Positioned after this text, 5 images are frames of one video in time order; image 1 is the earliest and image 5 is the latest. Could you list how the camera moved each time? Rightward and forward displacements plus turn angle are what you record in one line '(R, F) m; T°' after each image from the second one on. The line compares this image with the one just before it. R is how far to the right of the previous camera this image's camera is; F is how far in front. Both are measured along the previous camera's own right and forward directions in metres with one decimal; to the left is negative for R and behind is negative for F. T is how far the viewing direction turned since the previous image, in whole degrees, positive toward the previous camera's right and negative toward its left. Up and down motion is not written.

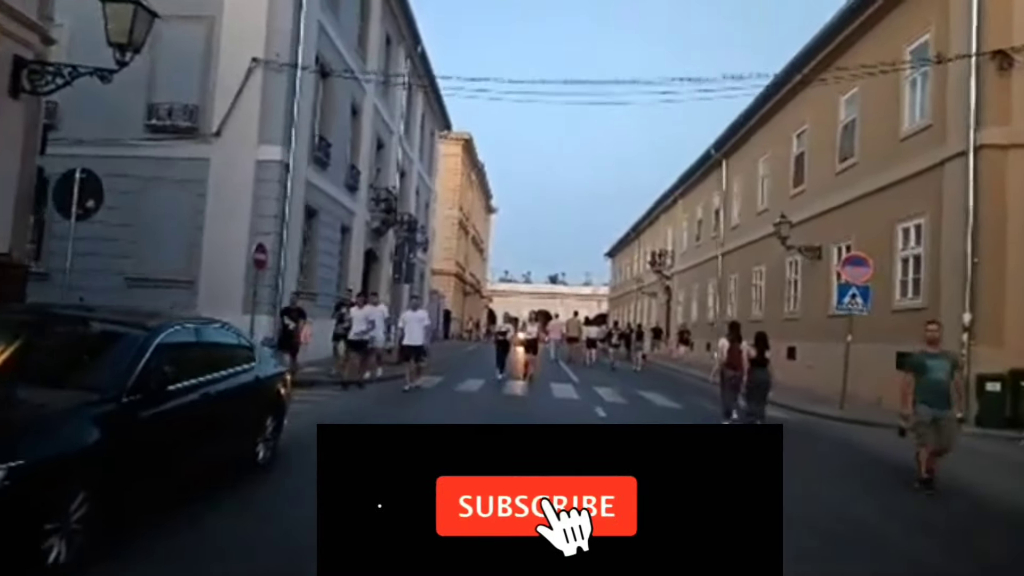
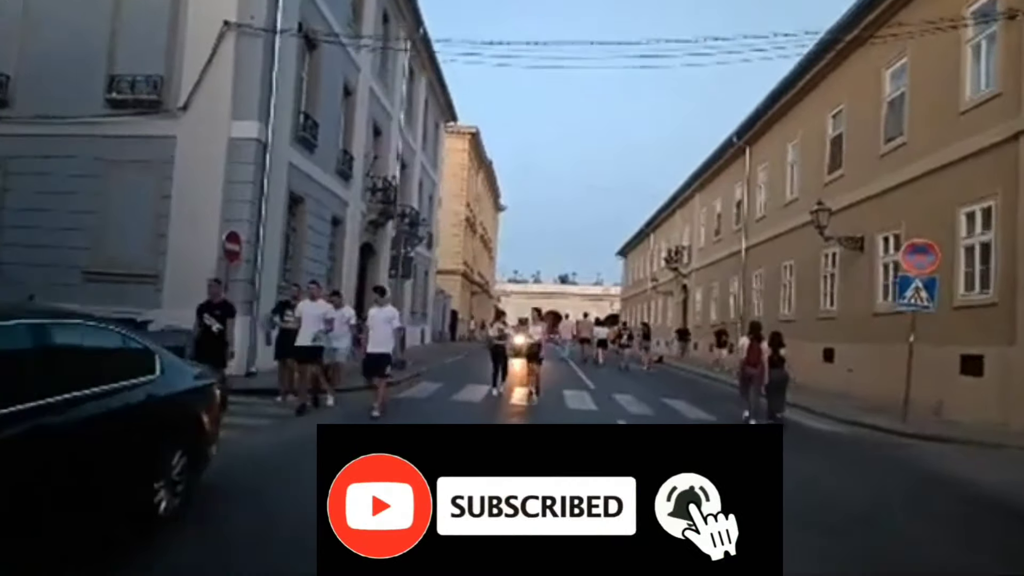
(0.0, +2.4) m; -1°
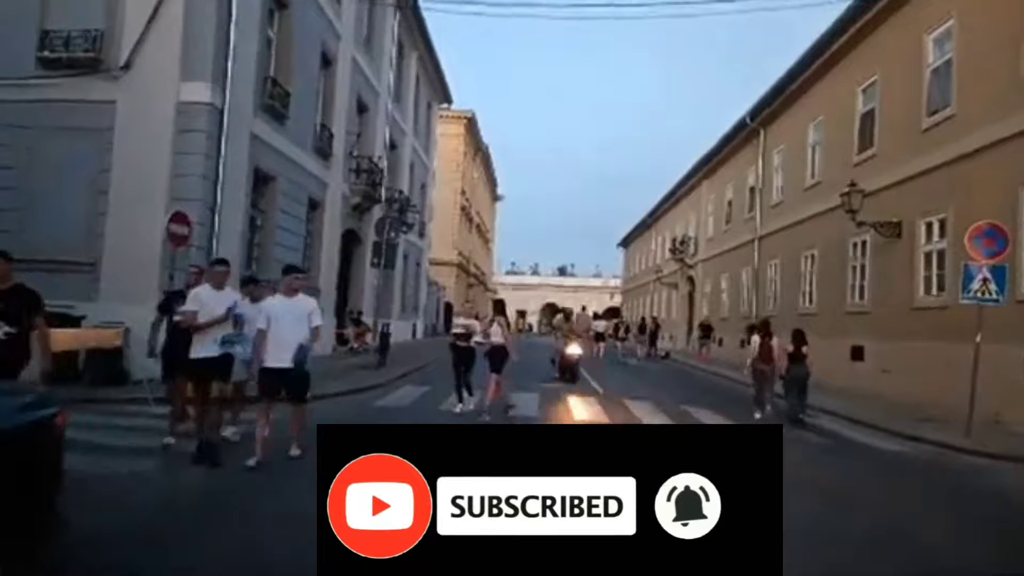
(0.0, +2.3) m; 0°
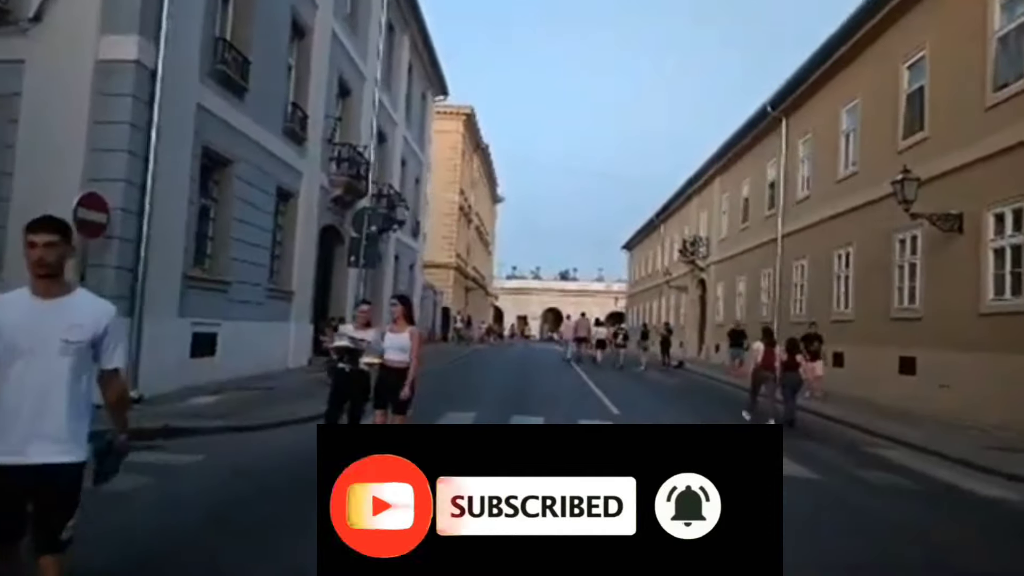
(0.0, +2.8) m; 0°
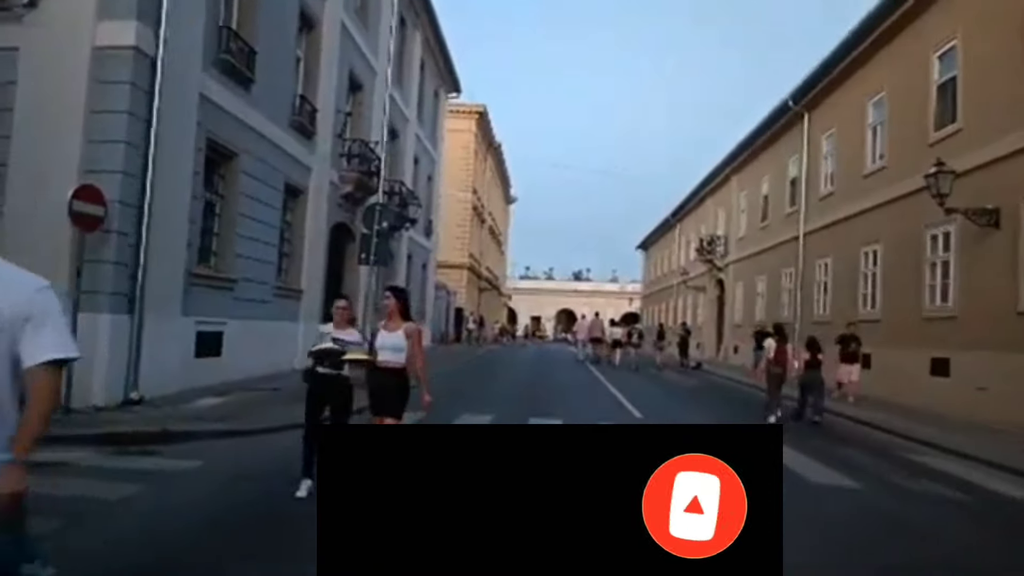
(-0.1, +0.6) m; -1°
